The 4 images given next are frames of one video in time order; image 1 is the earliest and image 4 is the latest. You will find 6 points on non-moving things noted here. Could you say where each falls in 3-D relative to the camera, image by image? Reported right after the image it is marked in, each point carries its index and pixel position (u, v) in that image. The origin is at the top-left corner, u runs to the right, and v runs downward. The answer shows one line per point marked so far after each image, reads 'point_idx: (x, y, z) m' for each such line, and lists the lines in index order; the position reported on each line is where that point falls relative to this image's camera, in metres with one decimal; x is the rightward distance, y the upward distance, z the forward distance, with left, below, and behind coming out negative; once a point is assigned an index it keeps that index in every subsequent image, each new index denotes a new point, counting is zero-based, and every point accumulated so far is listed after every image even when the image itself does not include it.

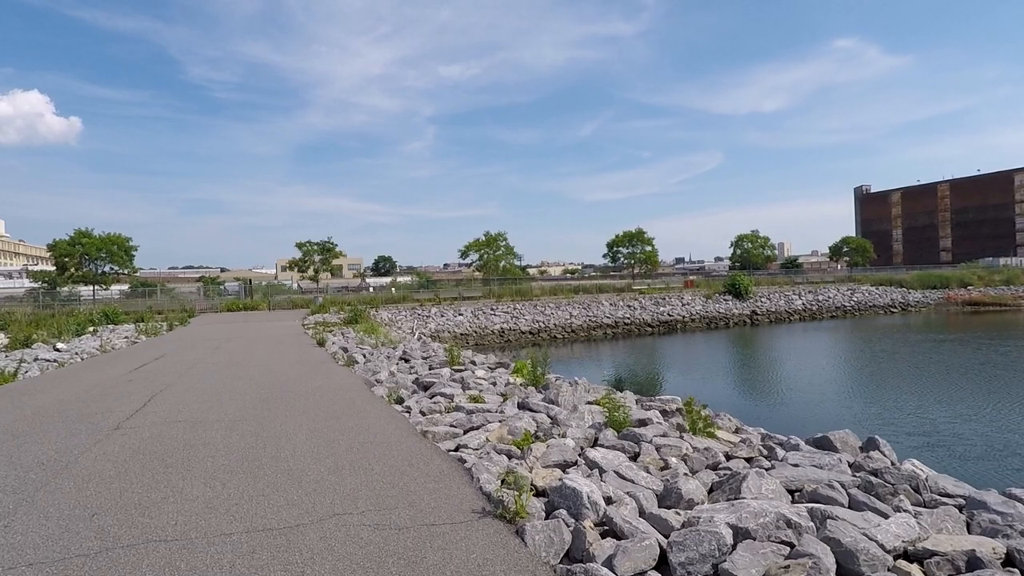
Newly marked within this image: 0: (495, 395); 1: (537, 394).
0: (-0.3, -1.8, +9.7) m
1: (+0.5, -1.8, +9.4) m
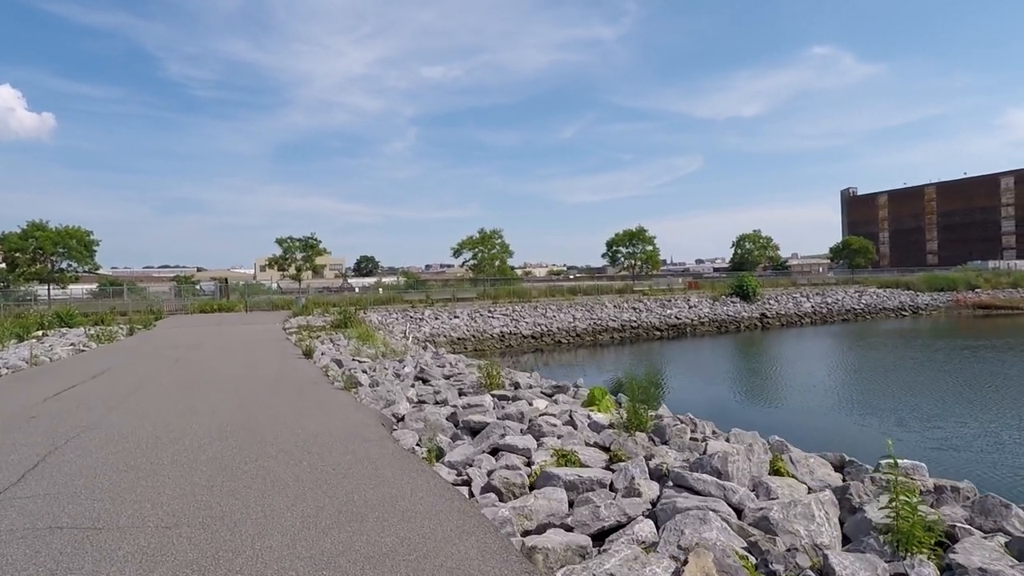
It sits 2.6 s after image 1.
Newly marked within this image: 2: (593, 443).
0: (+0.9, -1.8, +6.3) m
1: (+1.6, -1.7, +6.0) m
2: (+1.0, -1.8, +6.7) m
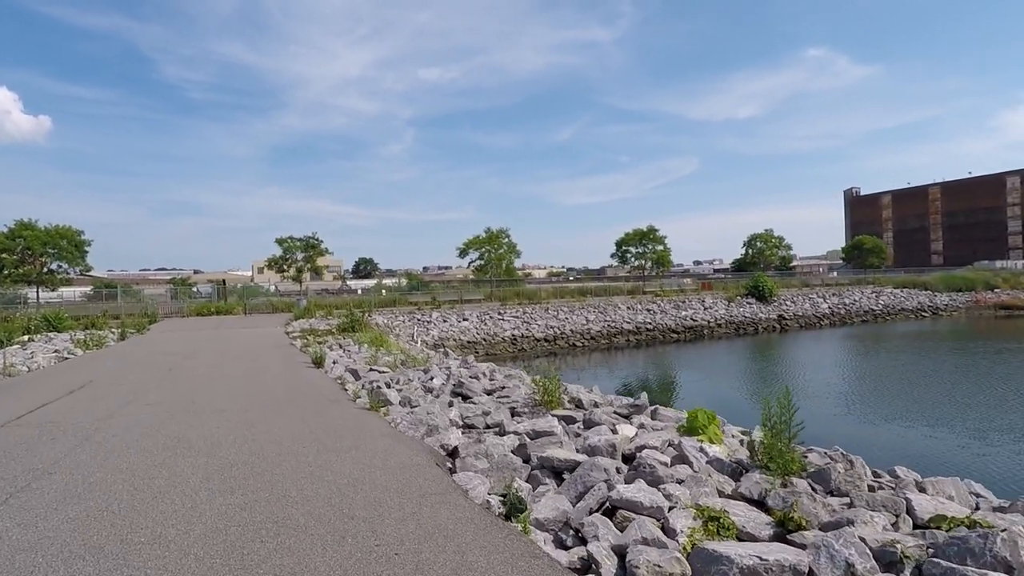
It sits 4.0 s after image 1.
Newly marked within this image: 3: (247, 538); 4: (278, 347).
0: (+1.9, -1.7, +4.5) m
1: (+2.6, -1.7, +4.1) m
2: (+1.9, -1.8, +4.9) m
3: (-1.8, -1.7, +3.9) m
4: (-8.1, -2.0, +19.8) m
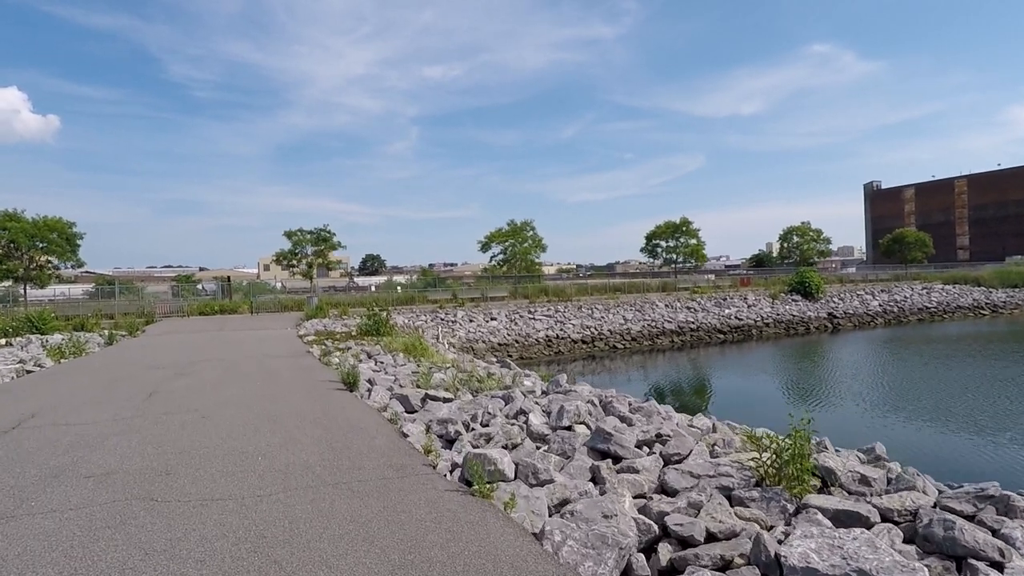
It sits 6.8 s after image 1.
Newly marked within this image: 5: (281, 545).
0: (+3.7, -1.7, +0.7) m
1: (+4.4, -1.6, +0.3) m
2: (+3.7, -1.7, +1.1) m
3: (0.0, -1.6, +0.1) m
4: (-6.1, -1.9, +16.1) m
5: (-1.5, -1.7, +3.8) m
